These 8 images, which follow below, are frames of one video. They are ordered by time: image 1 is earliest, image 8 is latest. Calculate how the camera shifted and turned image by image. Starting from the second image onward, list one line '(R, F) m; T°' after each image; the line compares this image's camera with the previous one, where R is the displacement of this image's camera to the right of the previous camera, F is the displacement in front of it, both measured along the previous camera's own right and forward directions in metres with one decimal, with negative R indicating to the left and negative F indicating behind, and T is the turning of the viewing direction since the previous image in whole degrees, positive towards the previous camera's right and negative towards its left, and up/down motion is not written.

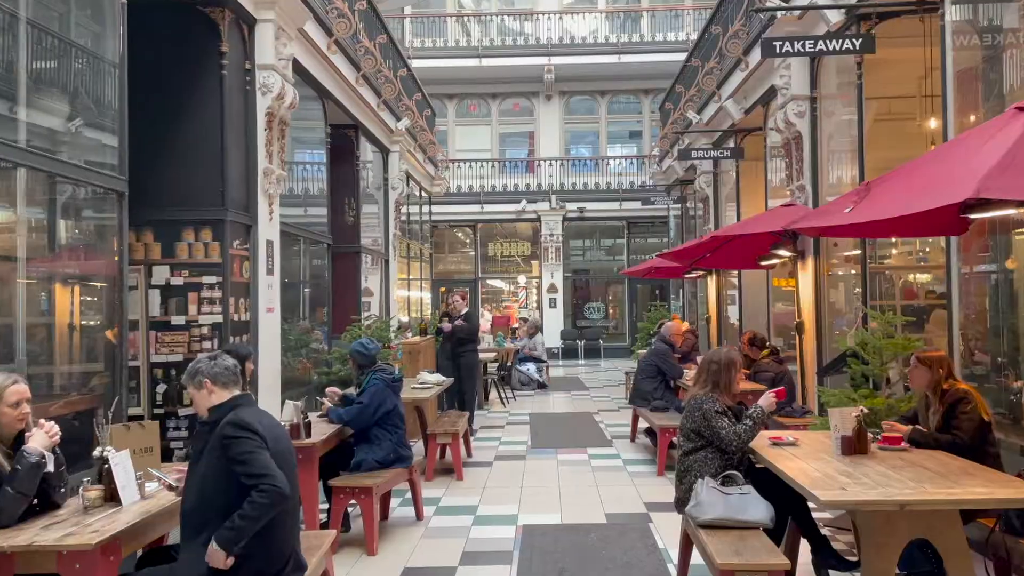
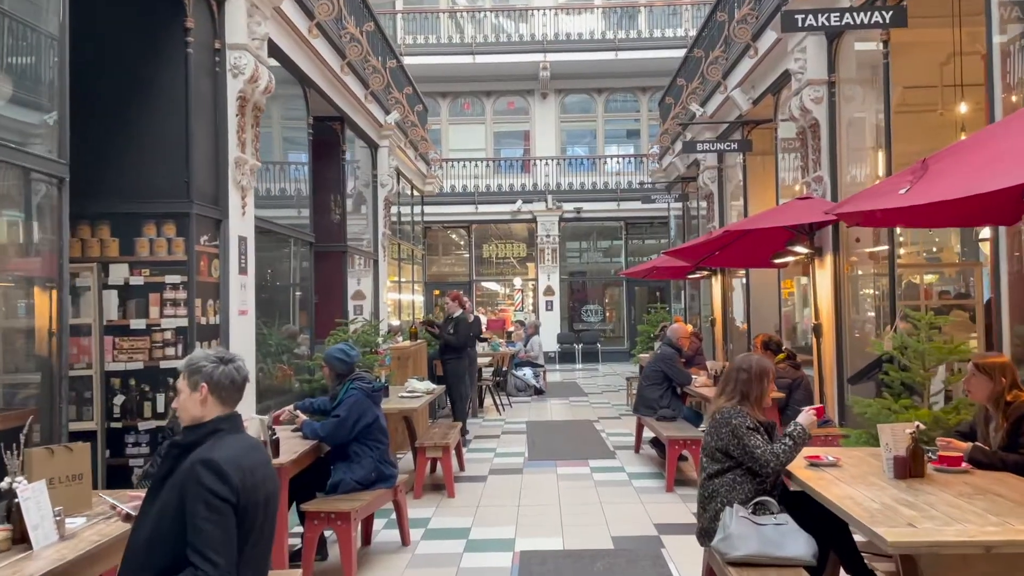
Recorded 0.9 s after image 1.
(0.0, +0.6) m; 0°
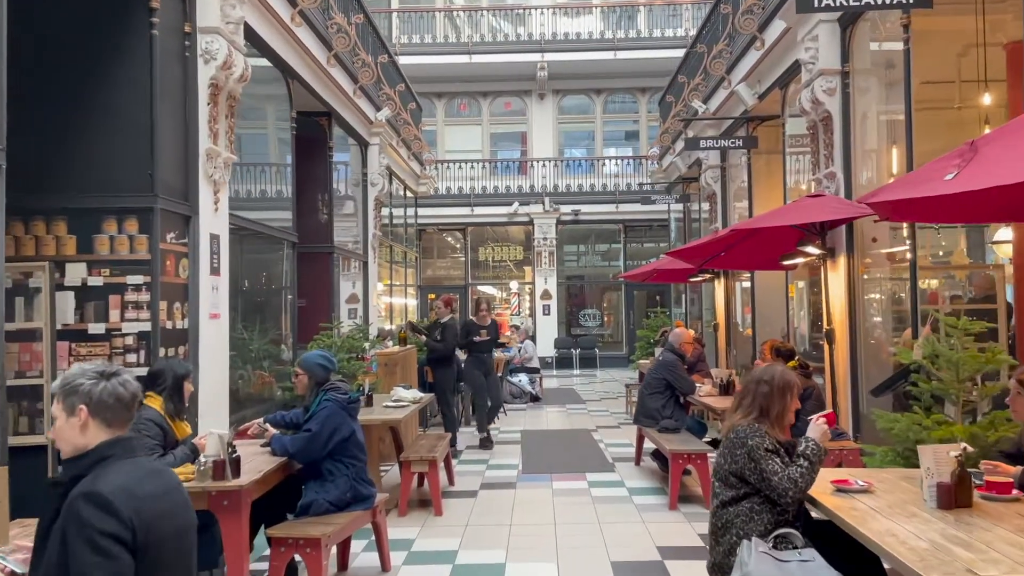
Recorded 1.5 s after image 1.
(0.0, +0.4) m; 0°
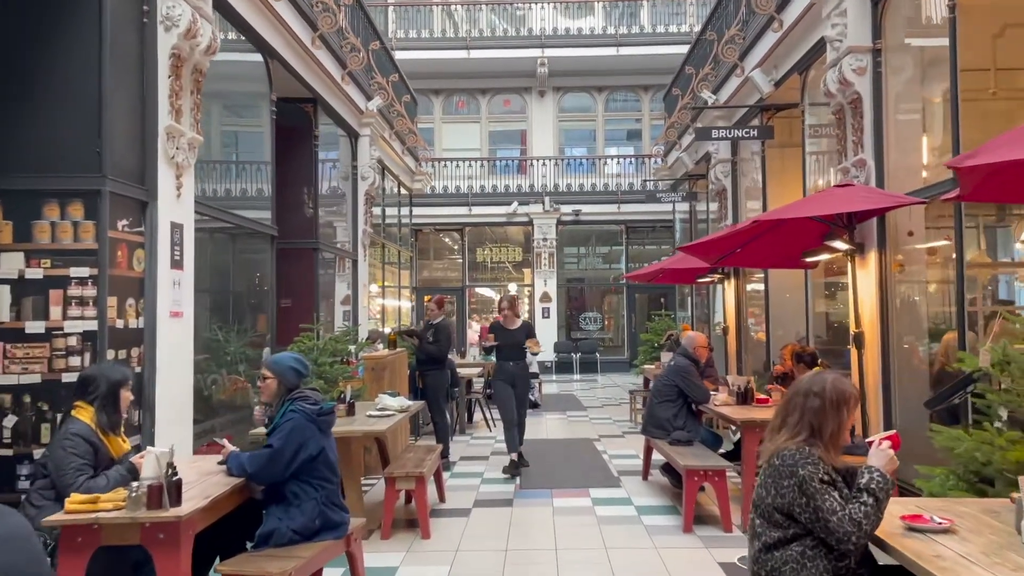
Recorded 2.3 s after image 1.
(0.0, +0.6) m; 0°
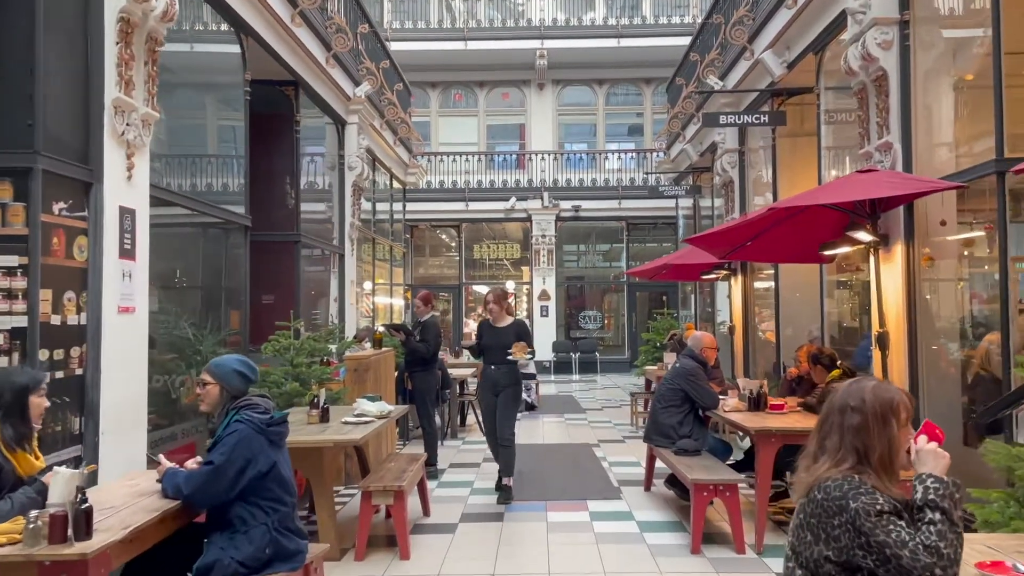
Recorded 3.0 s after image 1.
(+0.1, +0.5) m; 0°
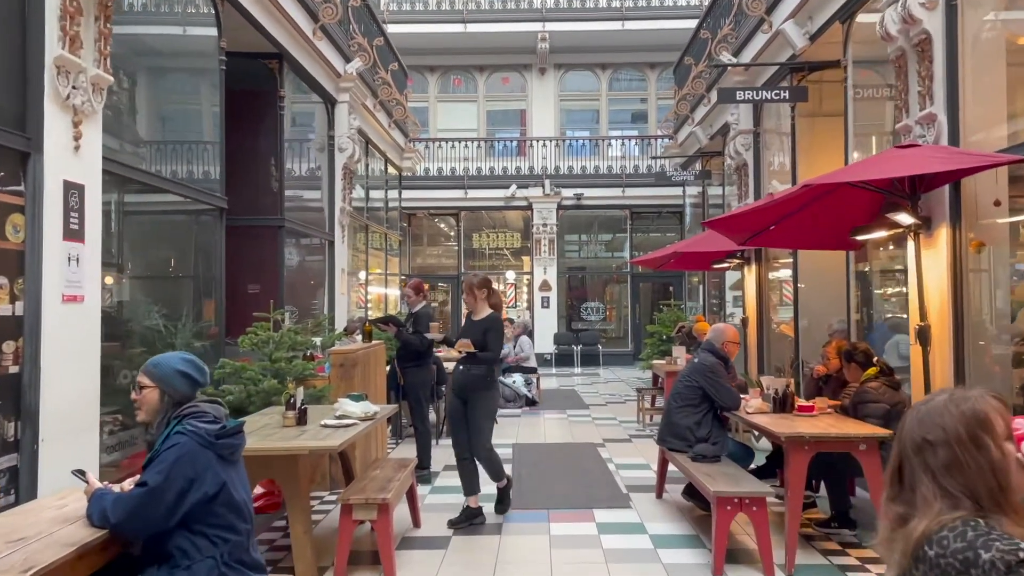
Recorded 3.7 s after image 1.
(0.0, +0.5) m; 0°
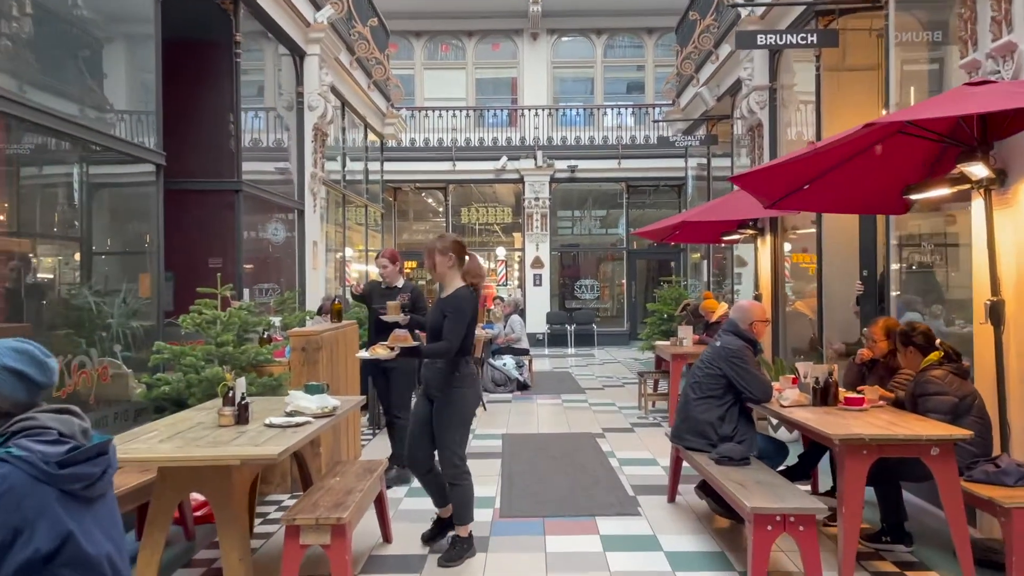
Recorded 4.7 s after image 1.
(0.0, +0.9) m; +1°
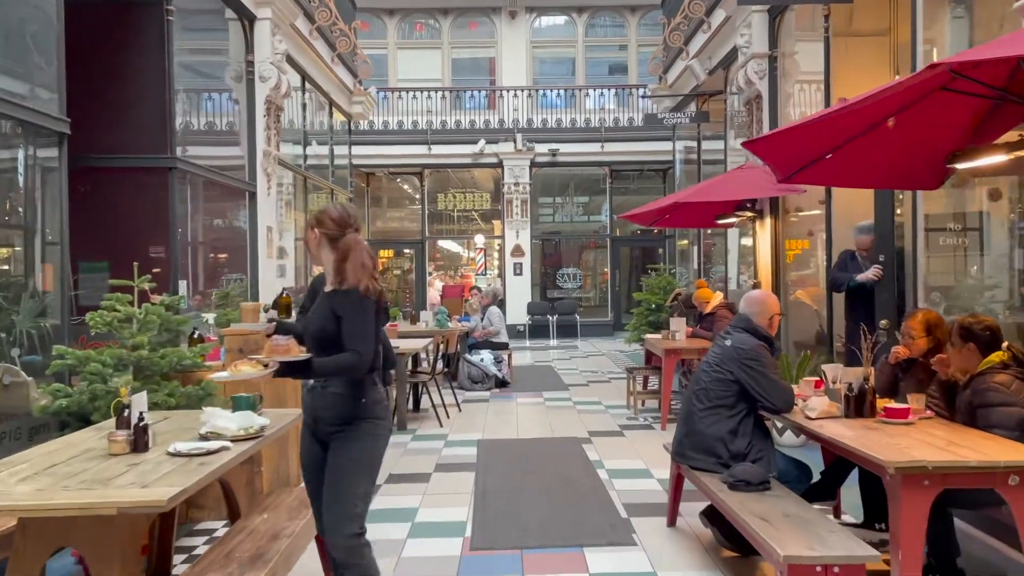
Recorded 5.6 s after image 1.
(+0.1, +0.8) m; +1°
